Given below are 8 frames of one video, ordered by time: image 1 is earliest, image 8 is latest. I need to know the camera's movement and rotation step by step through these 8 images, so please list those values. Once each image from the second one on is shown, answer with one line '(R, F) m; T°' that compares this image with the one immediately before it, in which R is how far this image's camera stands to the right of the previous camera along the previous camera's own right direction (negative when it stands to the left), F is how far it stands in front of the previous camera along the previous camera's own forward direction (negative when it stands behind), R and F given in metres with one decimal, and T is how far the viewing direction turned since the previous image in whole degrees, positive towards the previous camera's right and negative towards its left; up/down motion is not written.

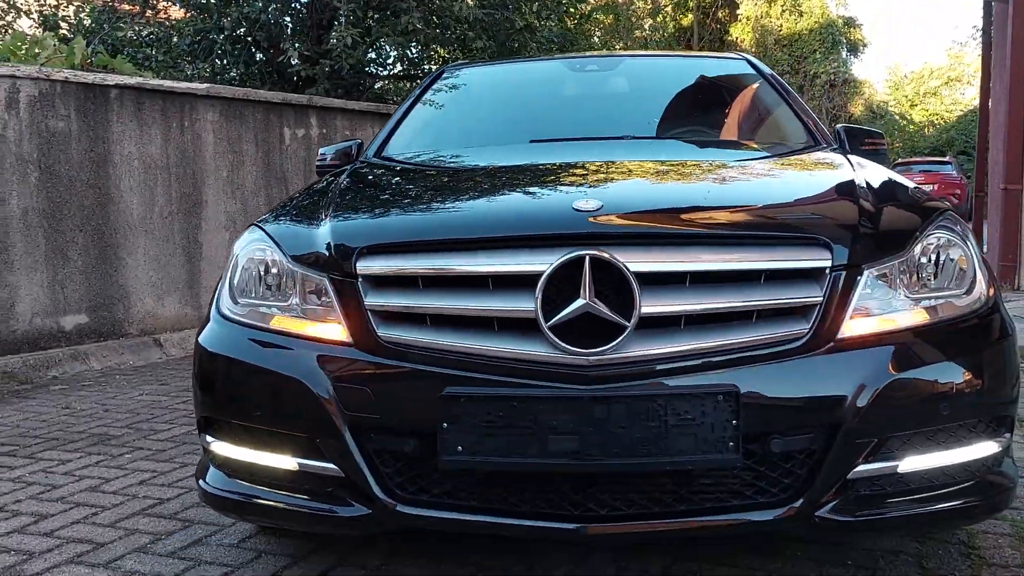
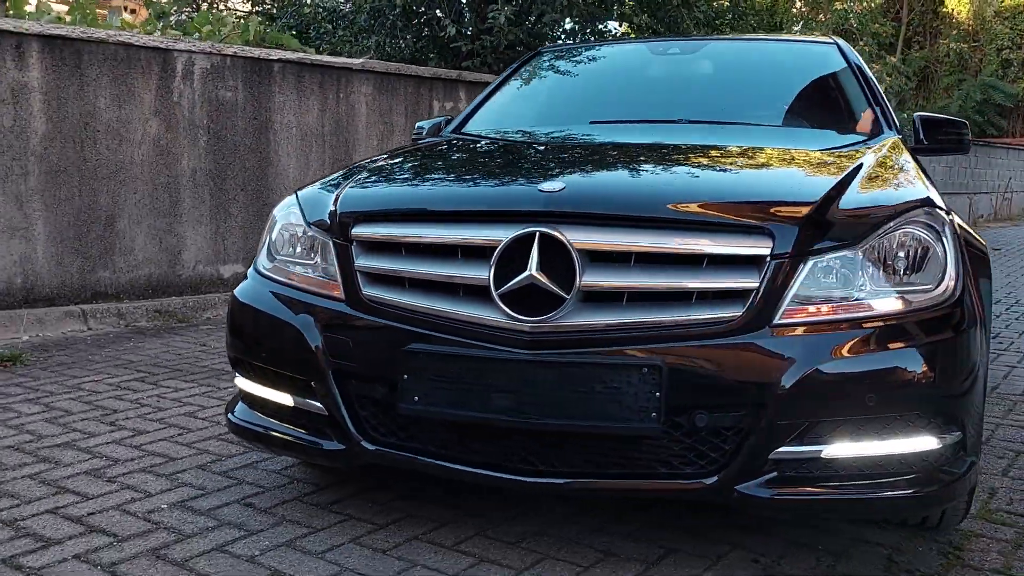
(+0.6, -0.2) m; -12°
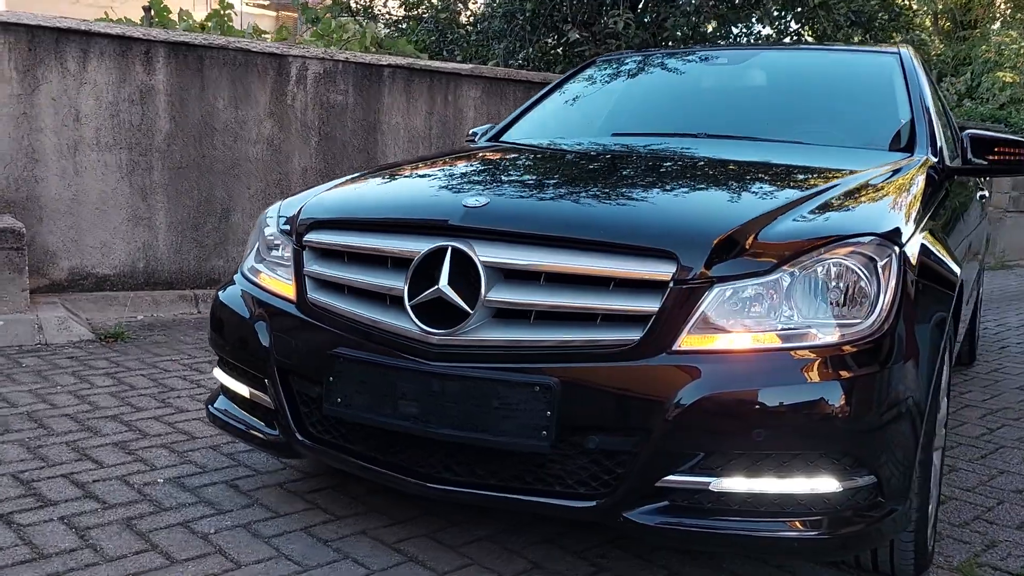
(+0.7, 0.0) m; -11°
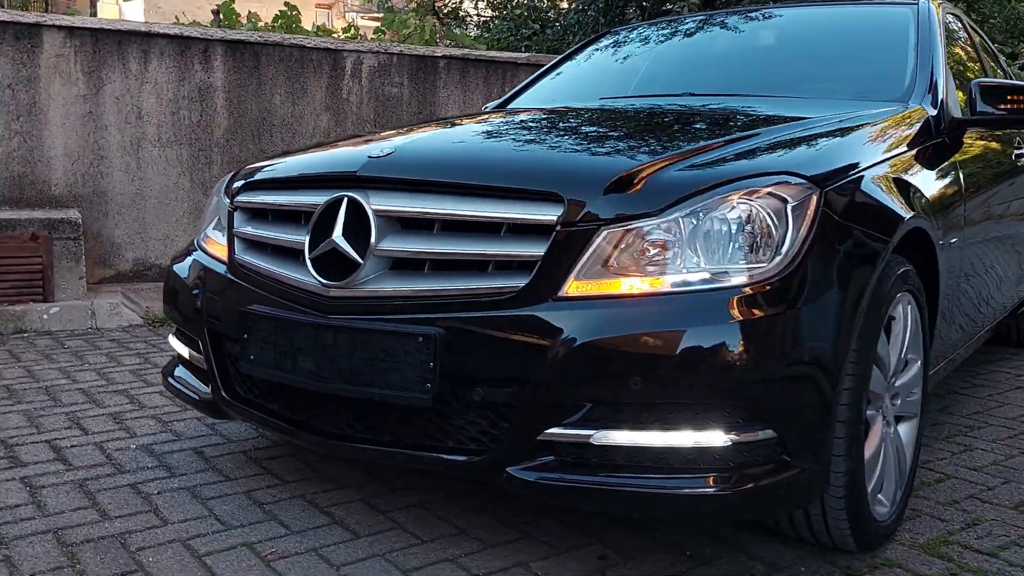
(+0.6, +0.1) m; -8°
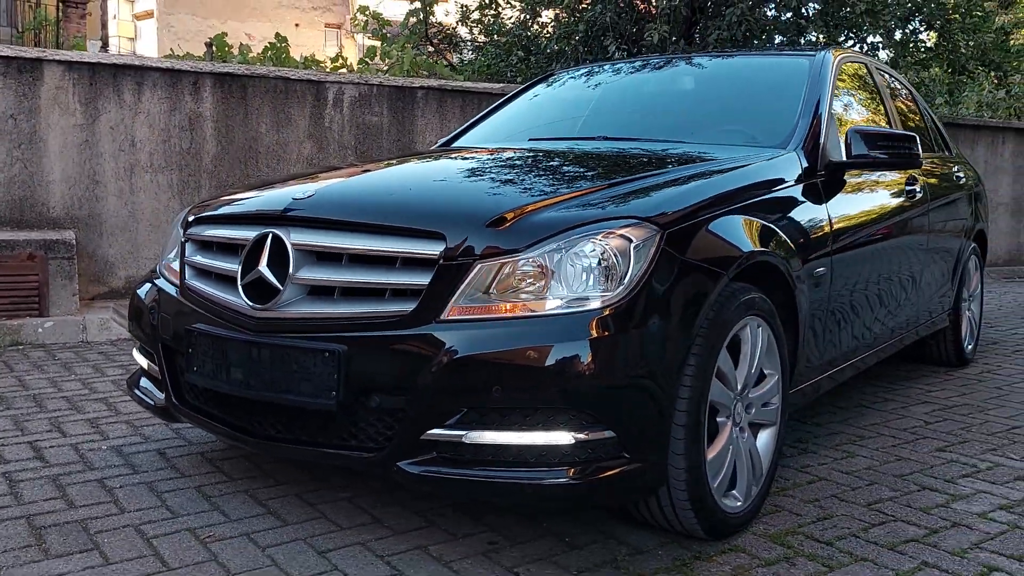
(+0.3, -0.4) m; -1°
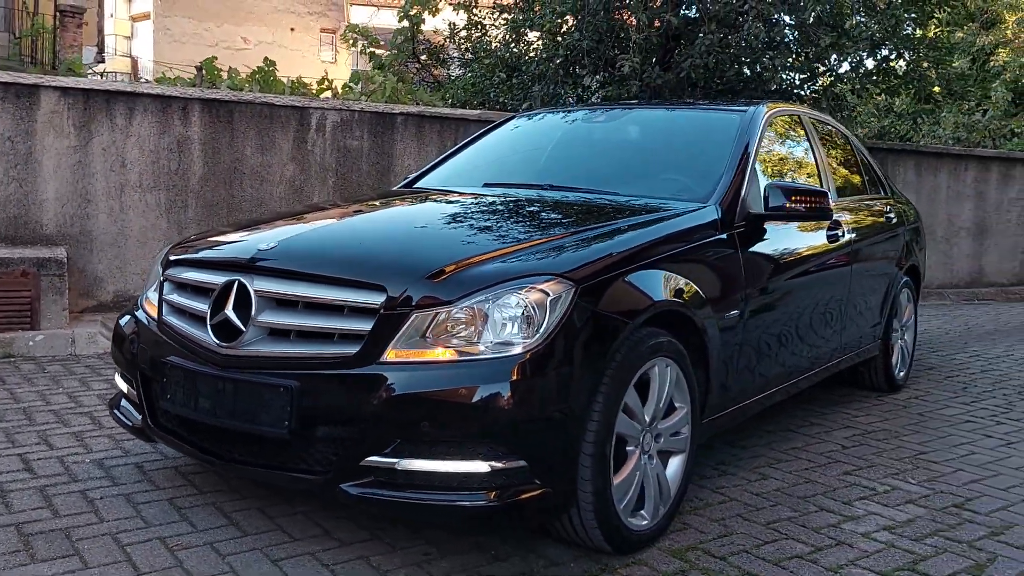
(+0.2, -0.4) m; 0°
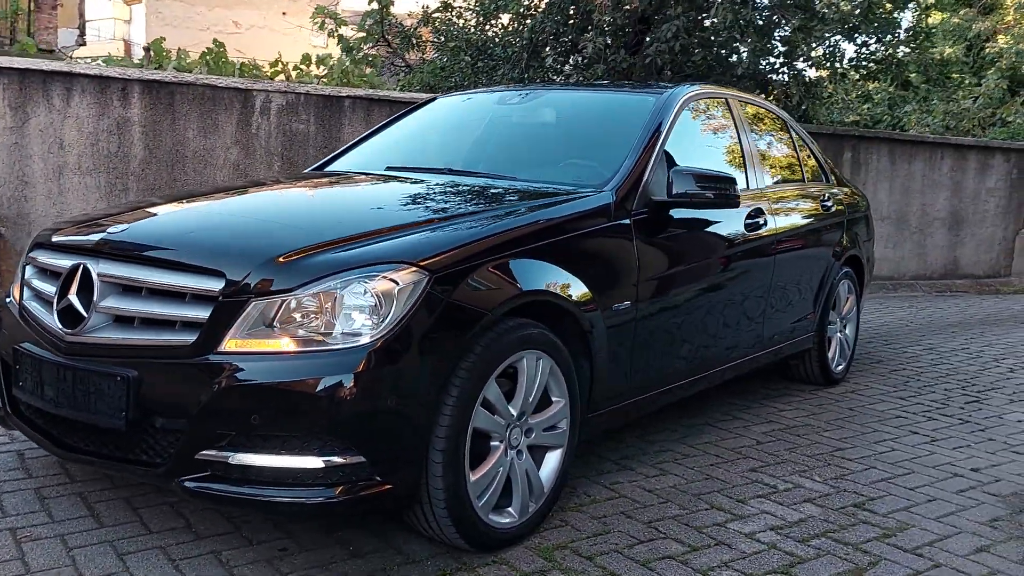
(+0.5, +0.1) m; 0°
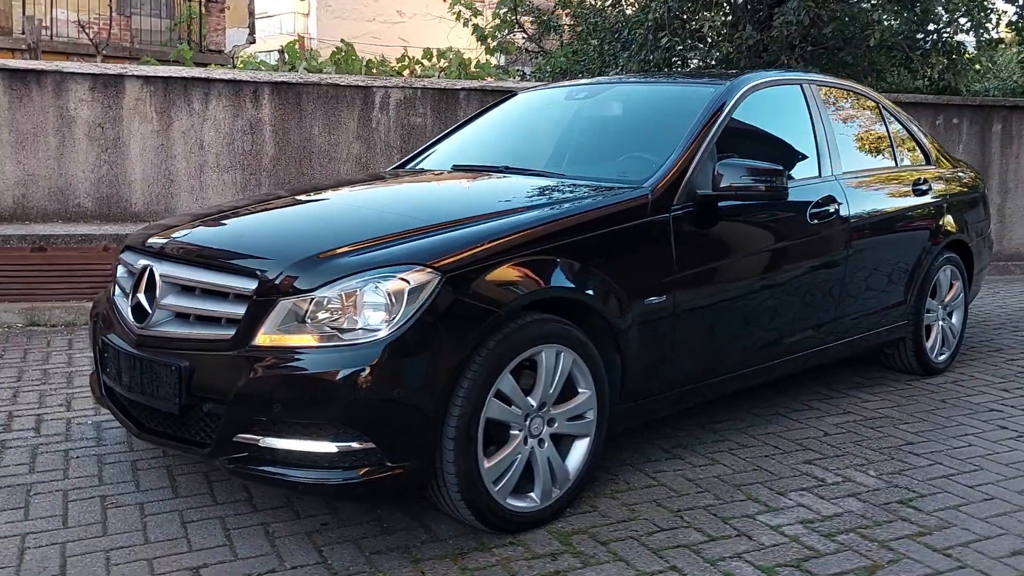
(+0.5, -0.1) m; -10°
